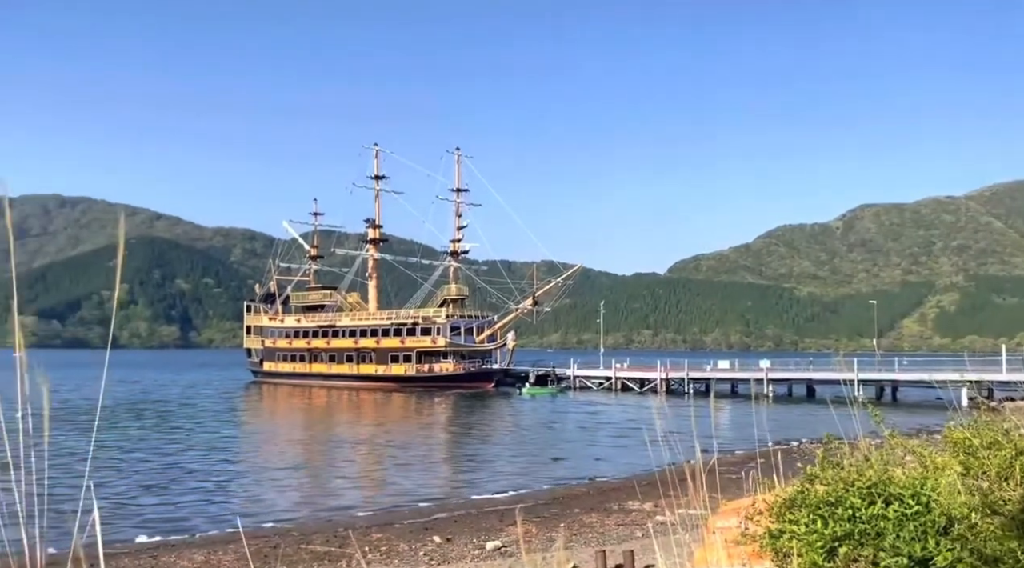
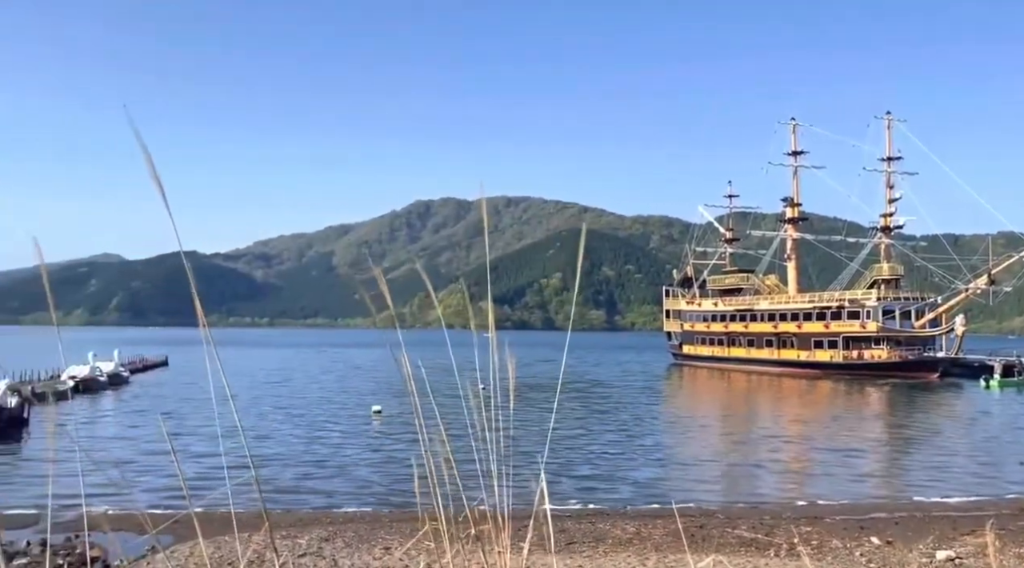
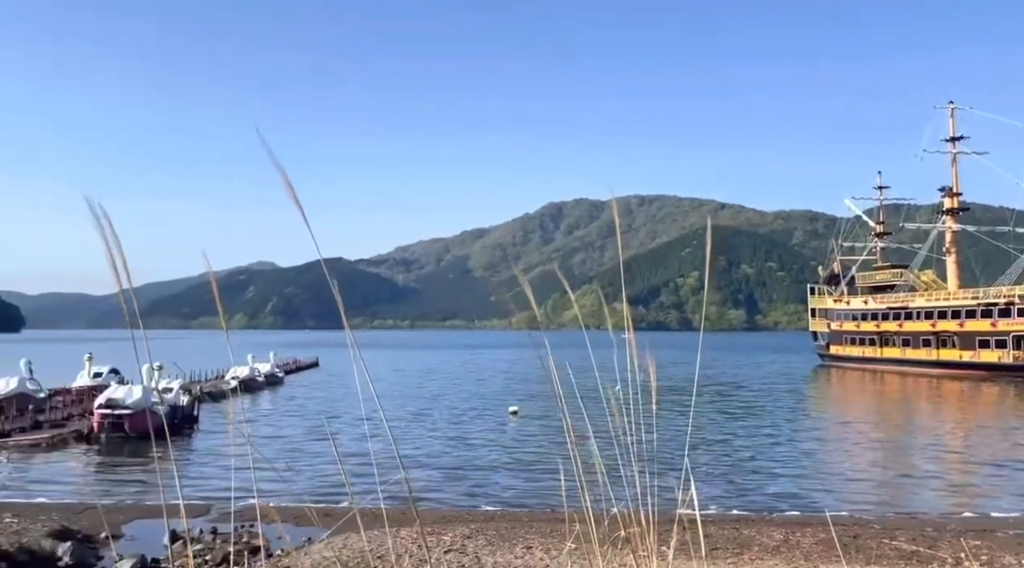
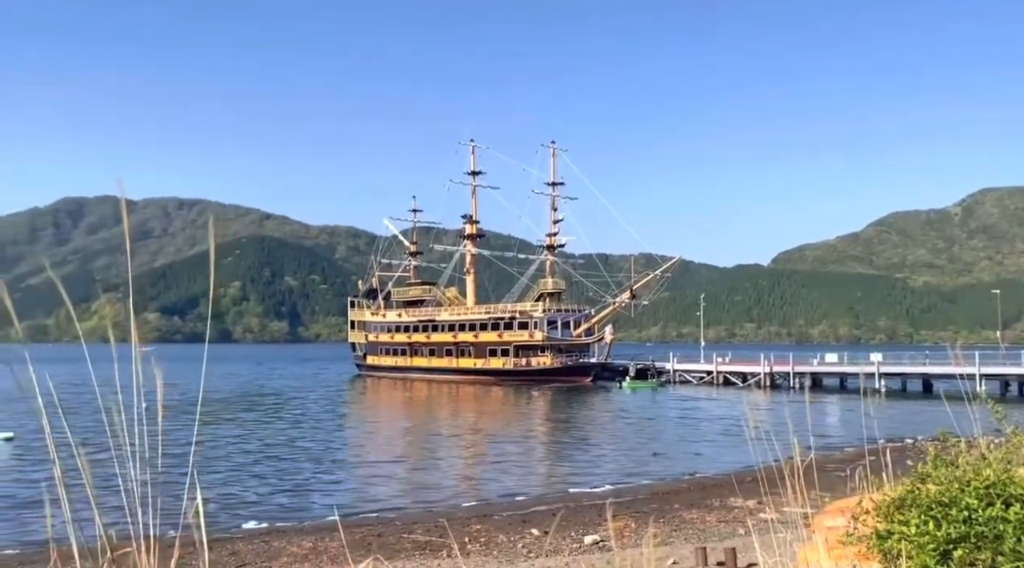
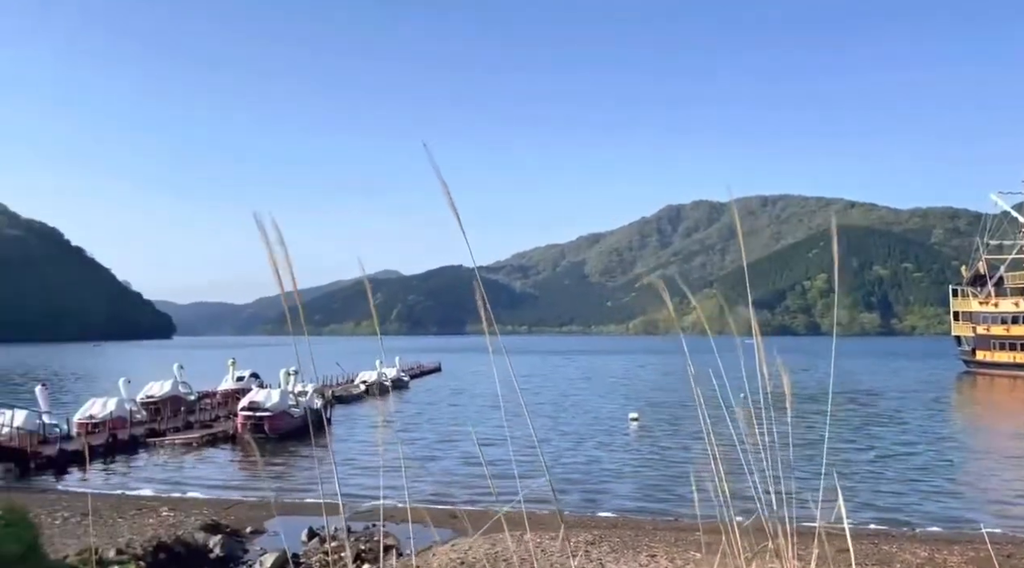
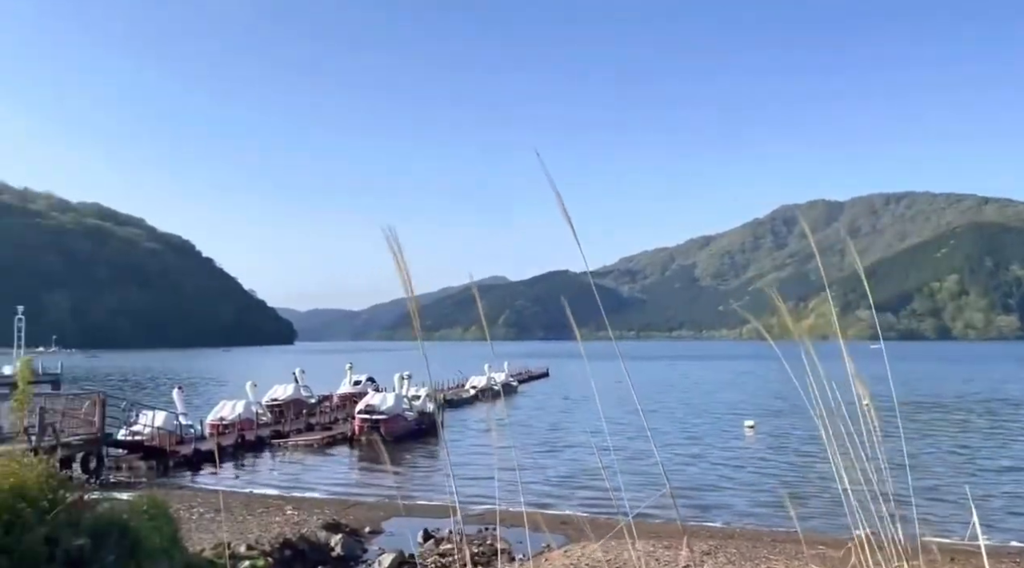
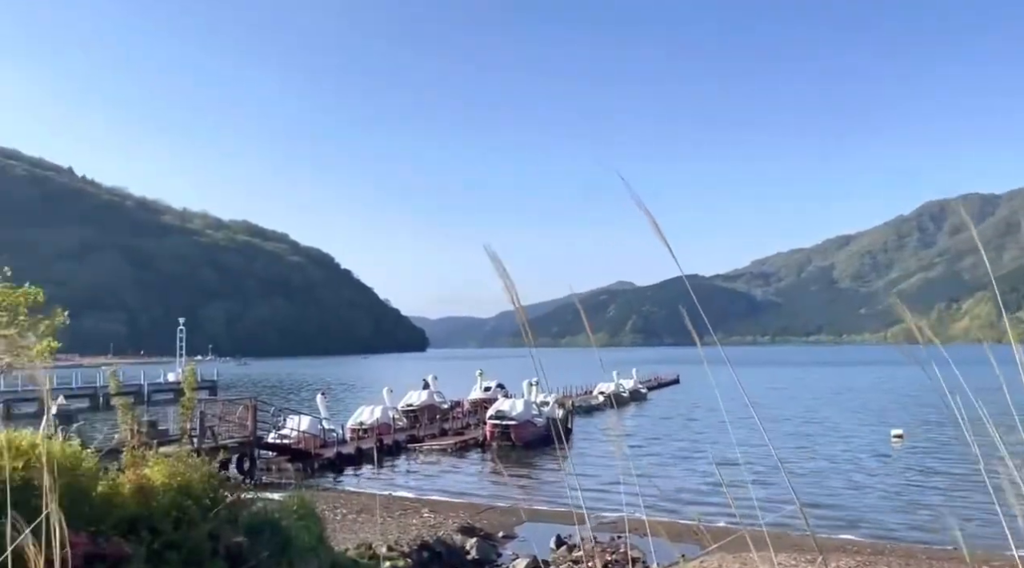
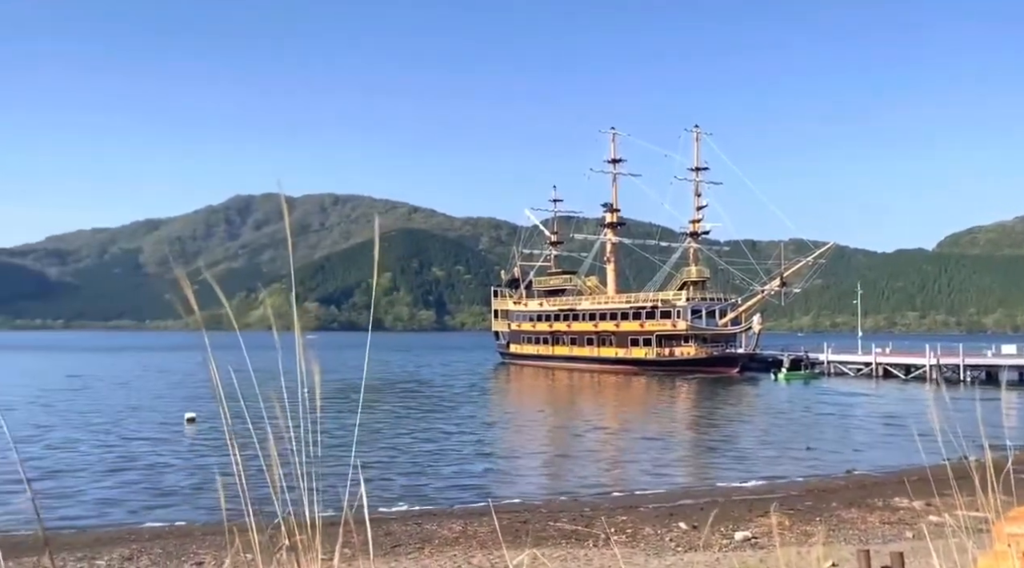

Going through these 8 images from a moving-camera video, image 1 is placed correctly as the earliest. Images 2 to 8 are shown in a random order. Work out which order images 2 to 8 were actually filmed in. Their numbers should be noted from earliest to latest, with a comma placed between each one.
4, 8, 2, 3, 5, 6, 7
